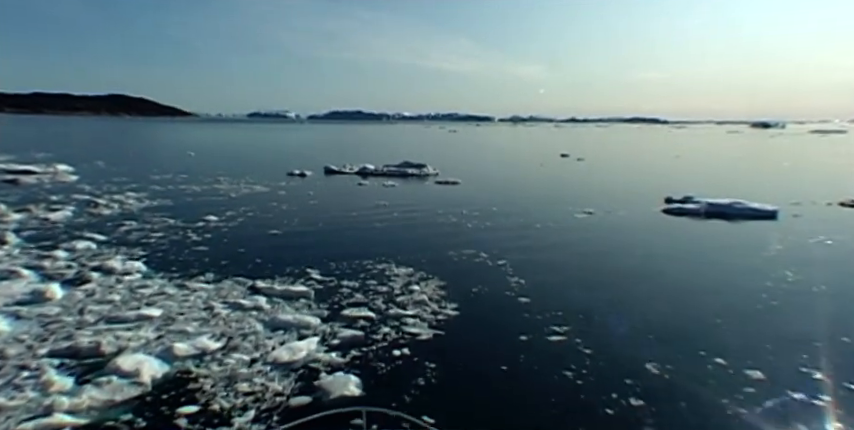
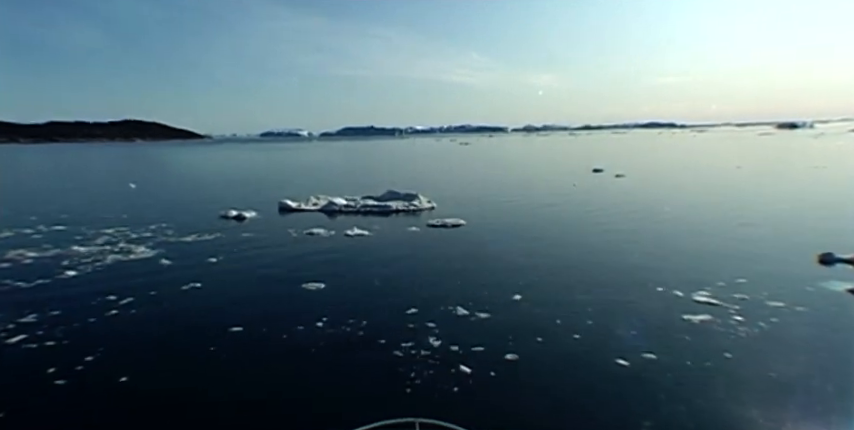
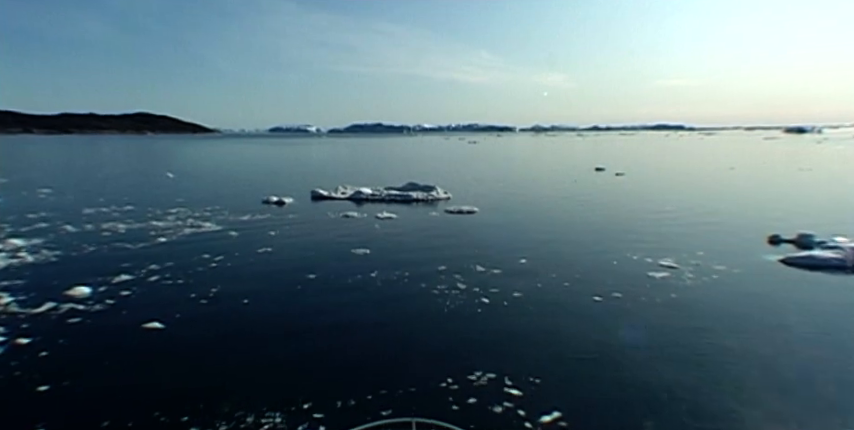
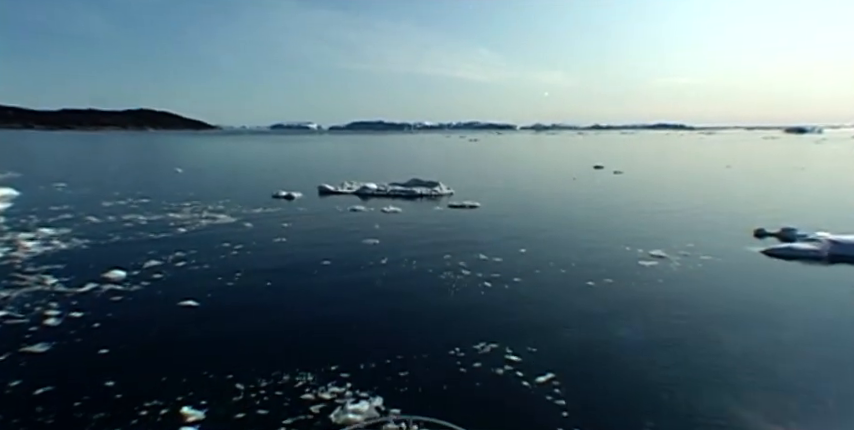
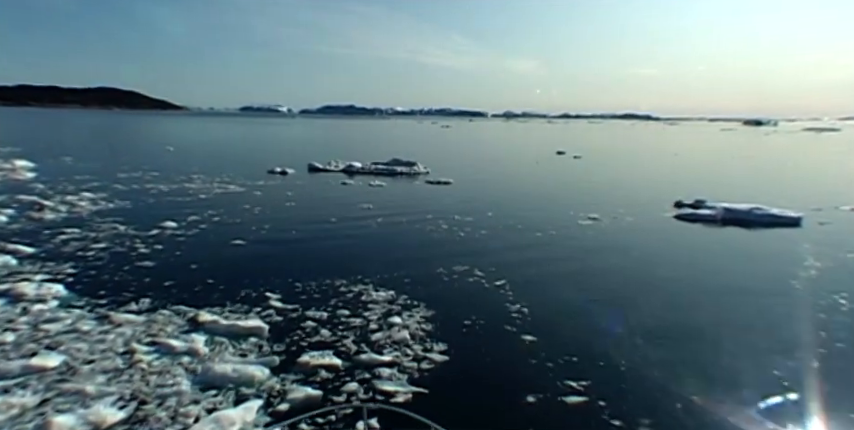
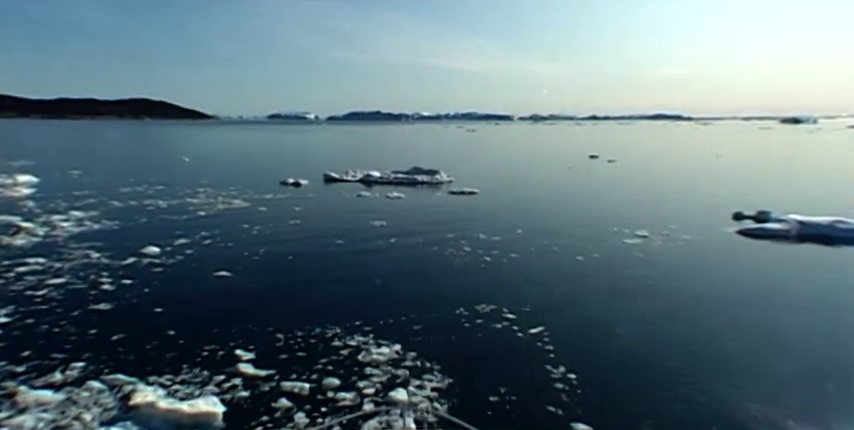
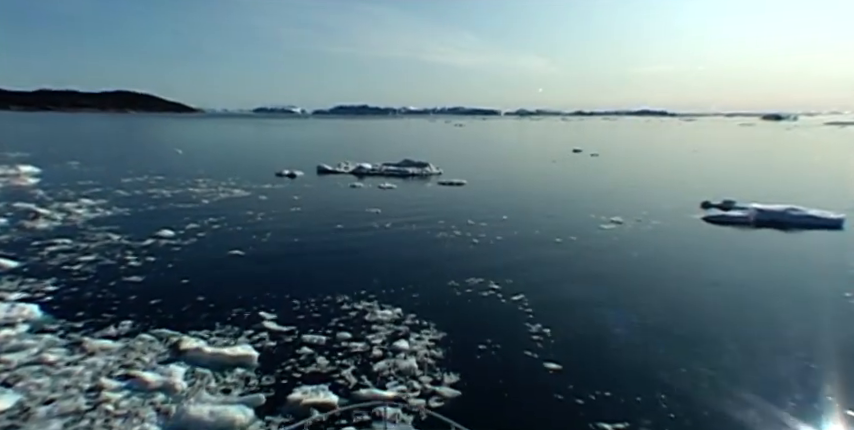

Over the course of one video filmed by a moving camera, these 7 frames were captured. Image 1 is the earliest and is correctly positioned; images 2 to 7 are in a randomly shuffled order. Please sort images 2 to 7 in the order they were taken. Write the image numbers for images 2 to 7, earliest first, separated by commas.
5, 7, 6, 4, 3, 2
